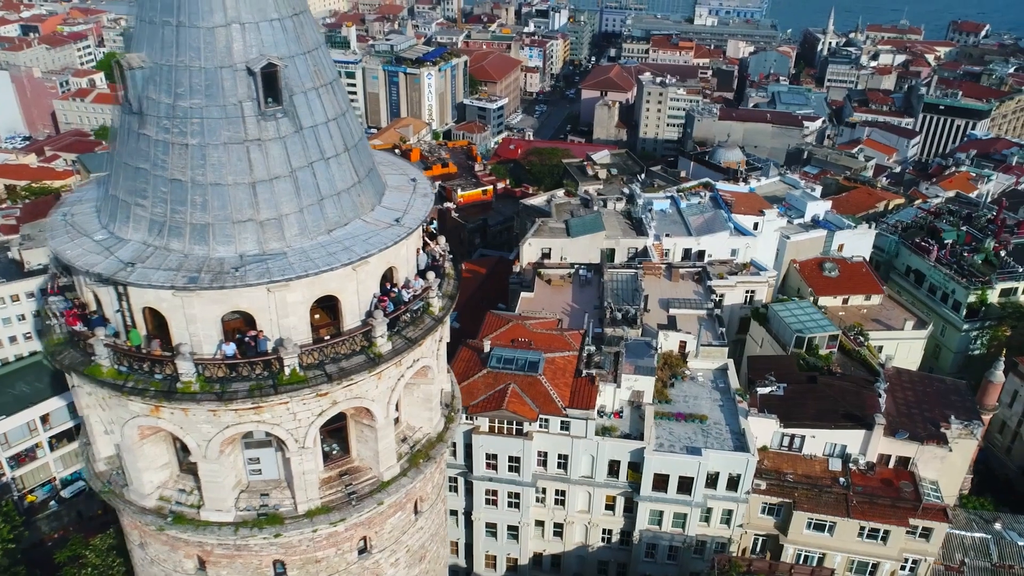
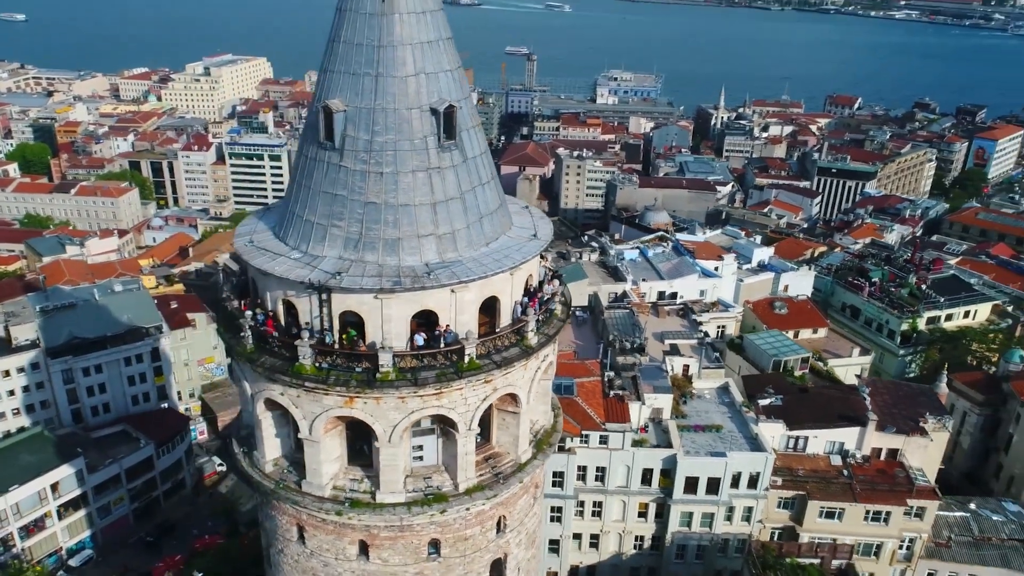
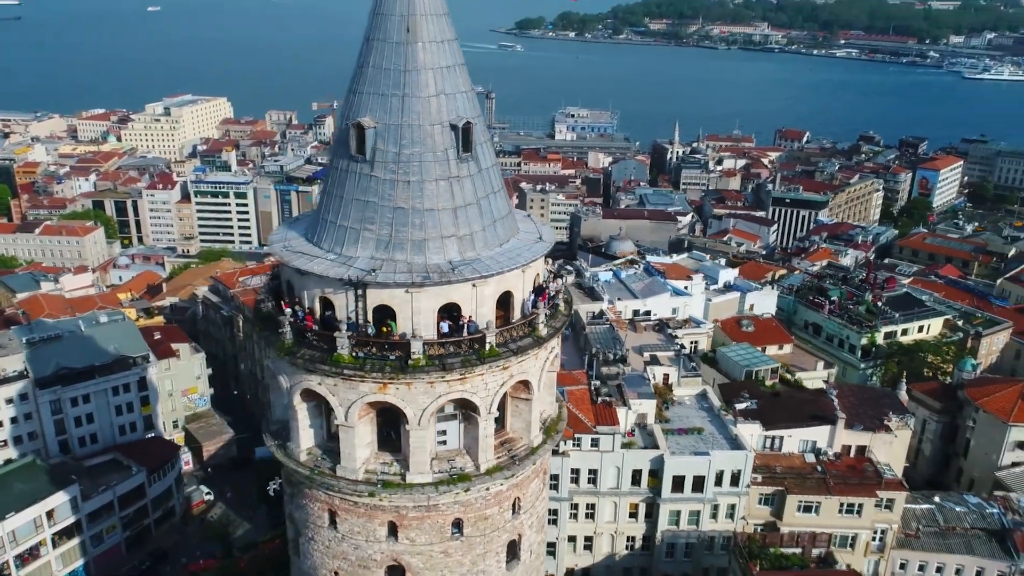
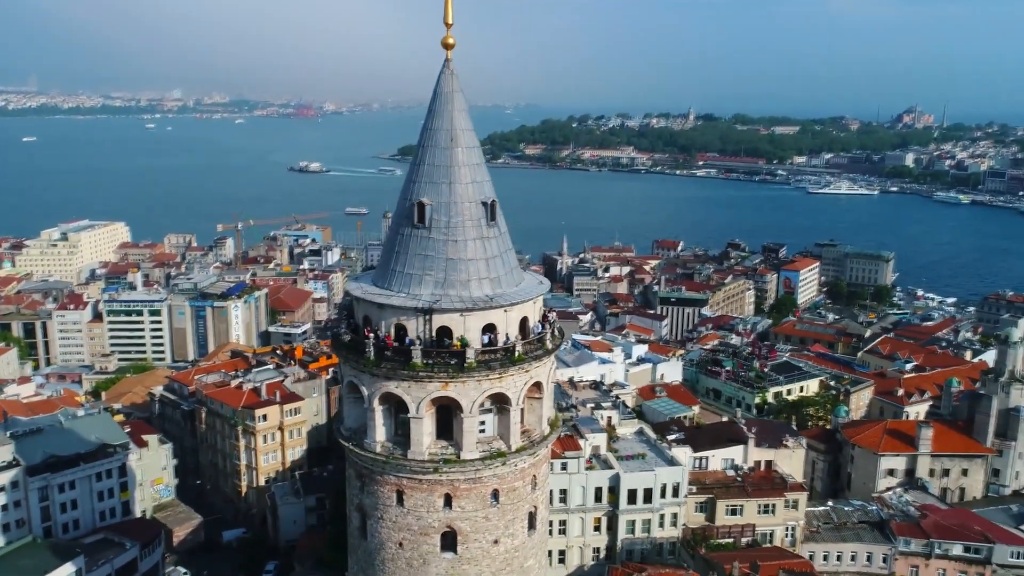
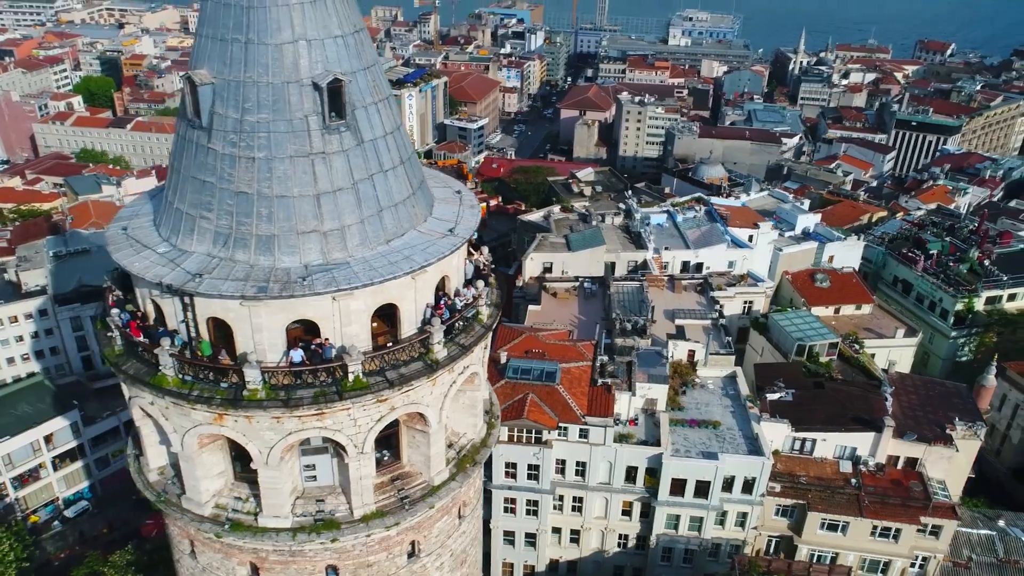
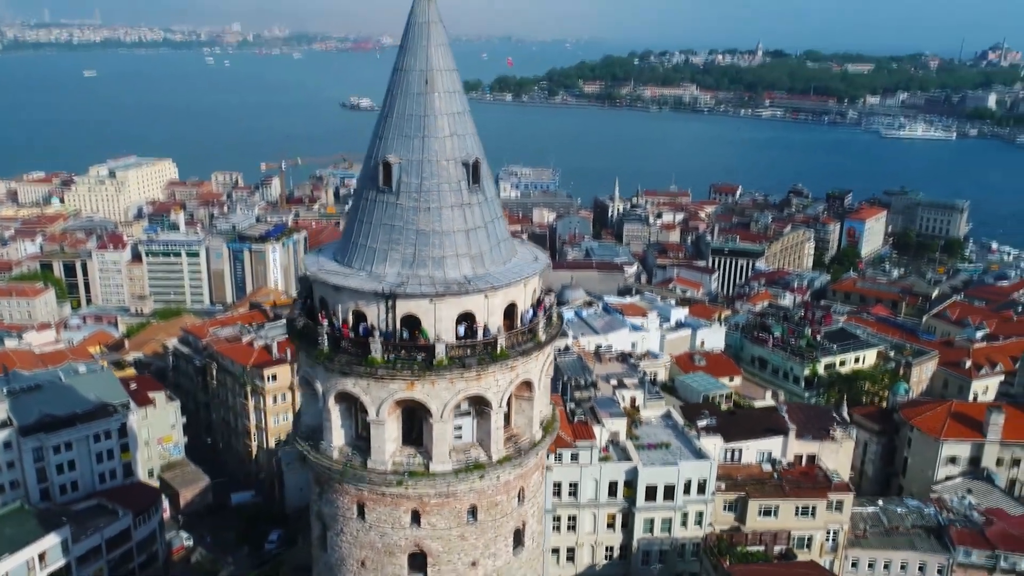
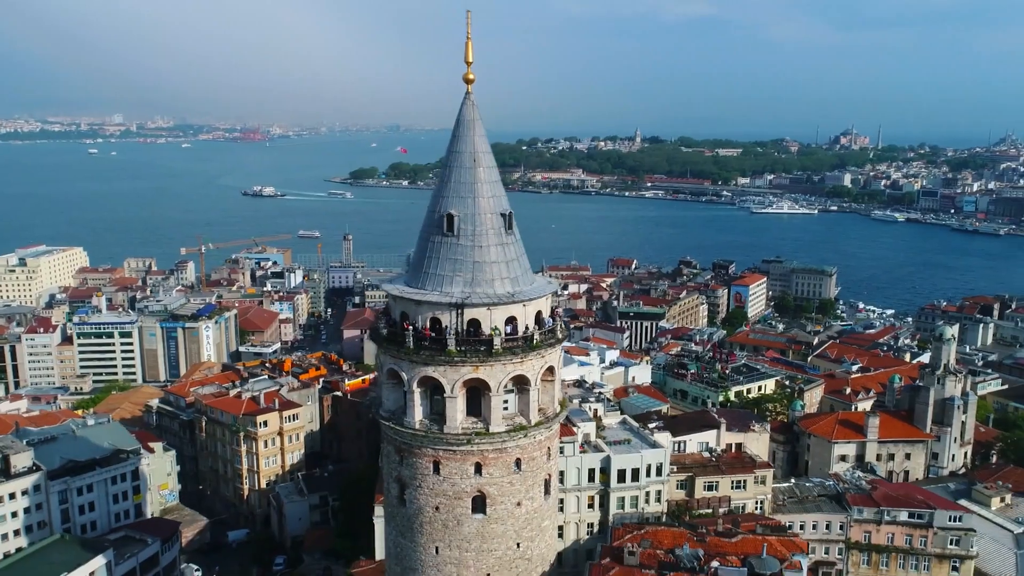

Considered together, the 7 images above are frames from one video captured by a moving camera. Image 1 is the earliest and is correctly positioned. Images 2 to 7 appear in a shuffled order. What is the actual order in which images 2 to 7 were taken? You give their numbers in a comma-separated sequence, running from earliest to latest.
5, 2, 3, 6, 4, 7
